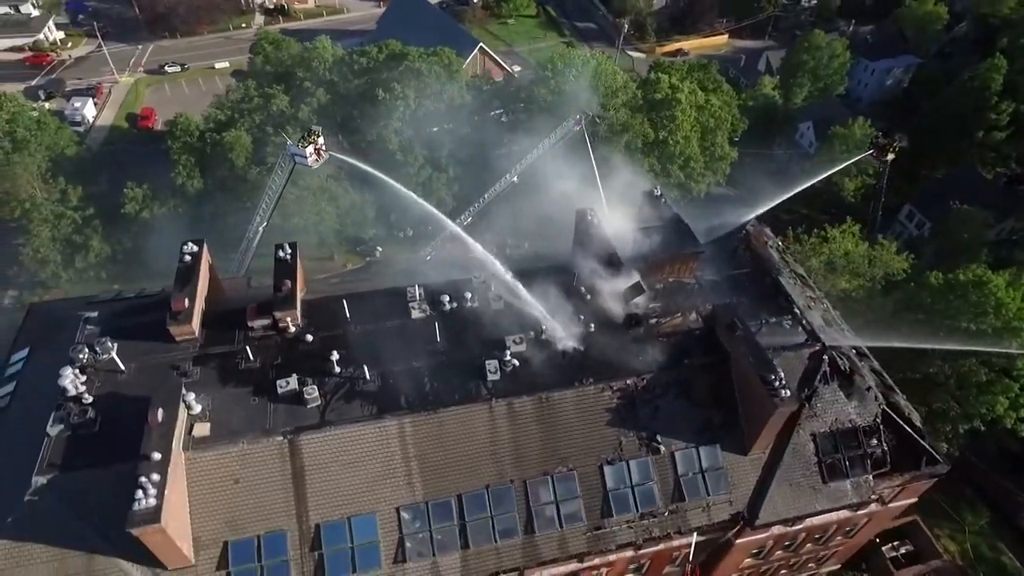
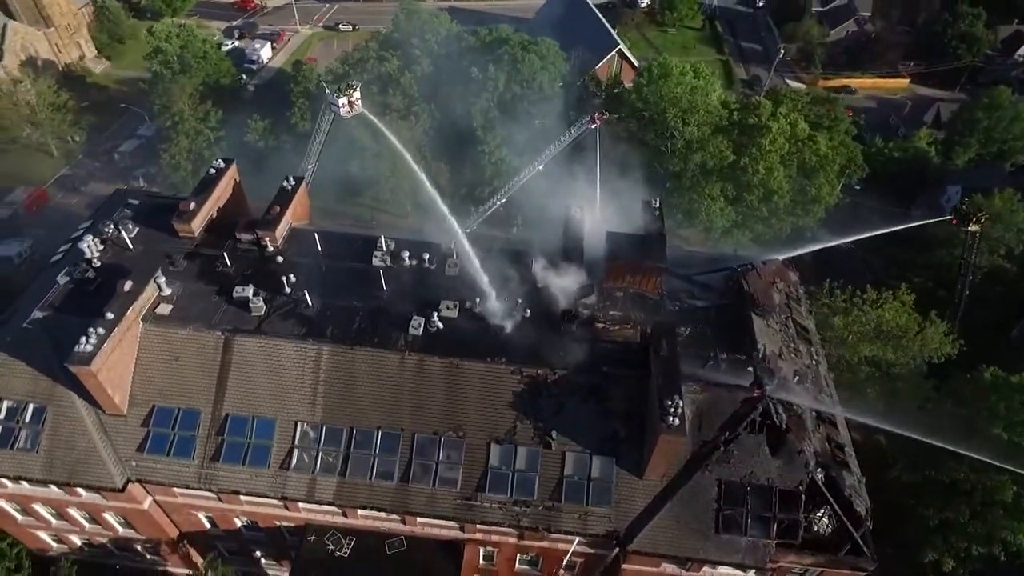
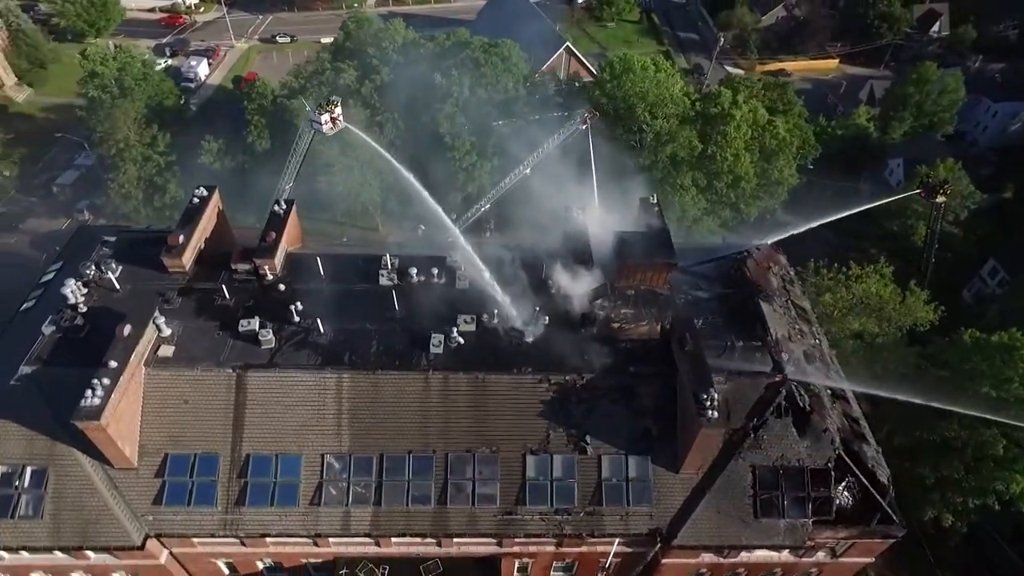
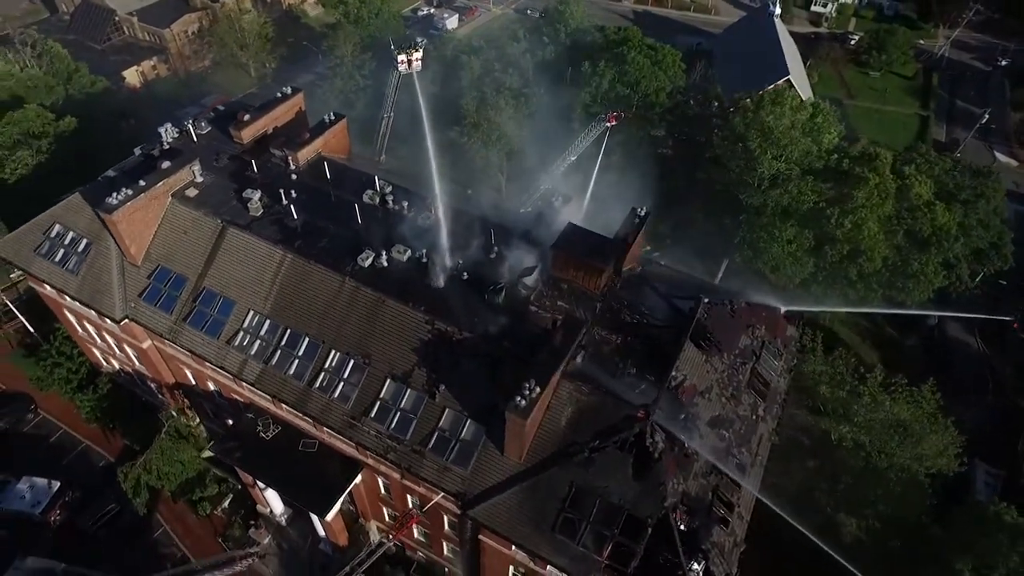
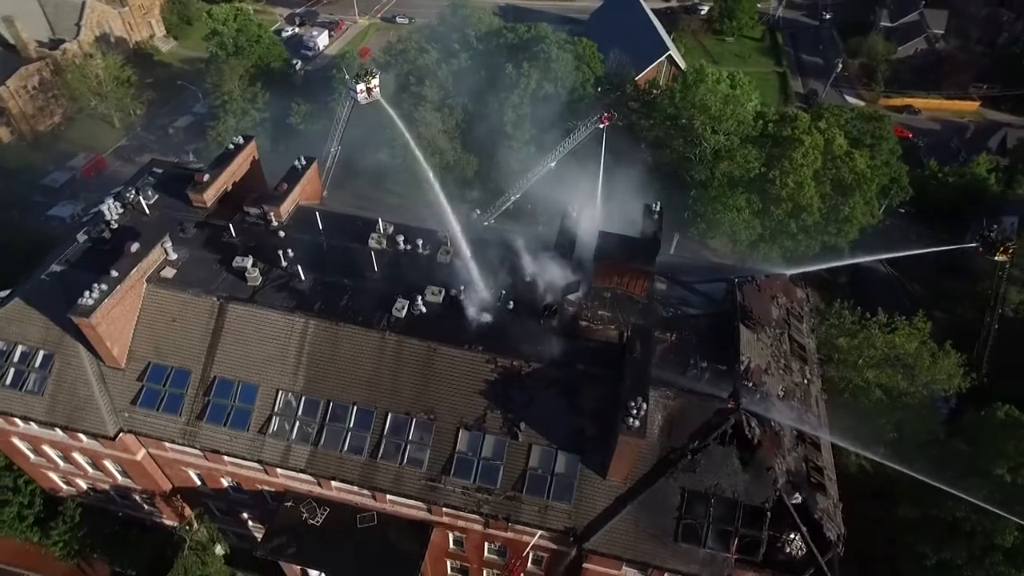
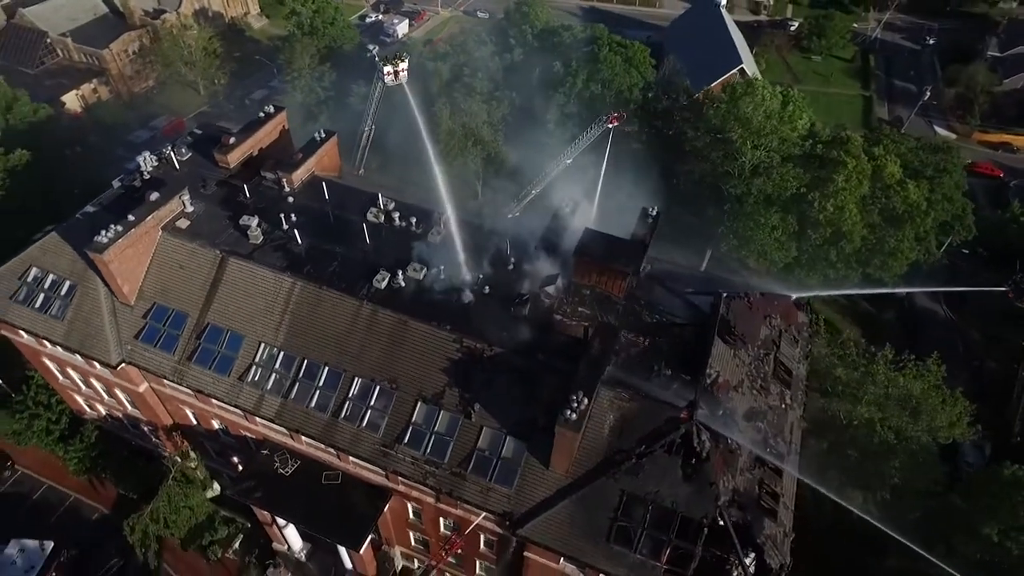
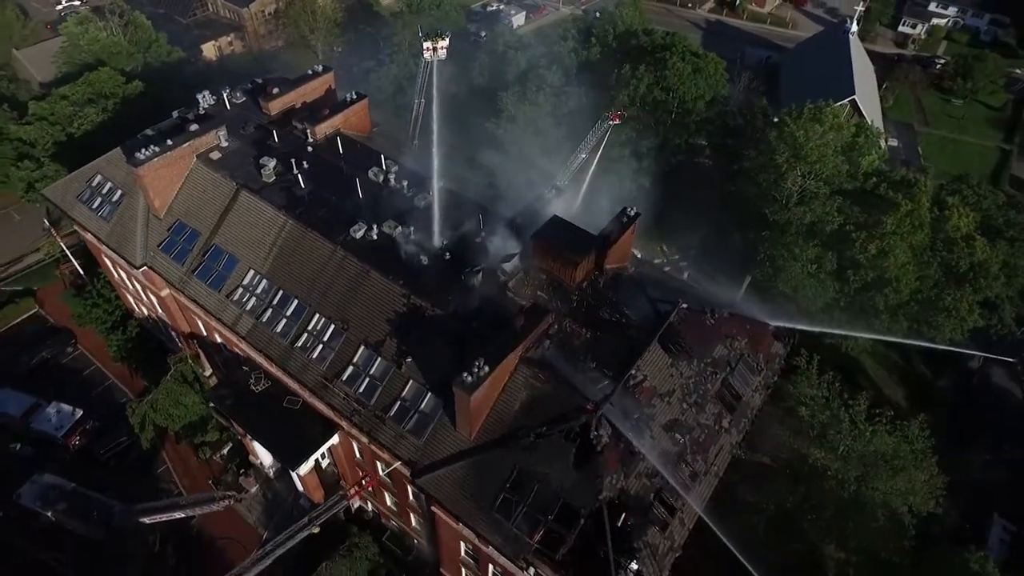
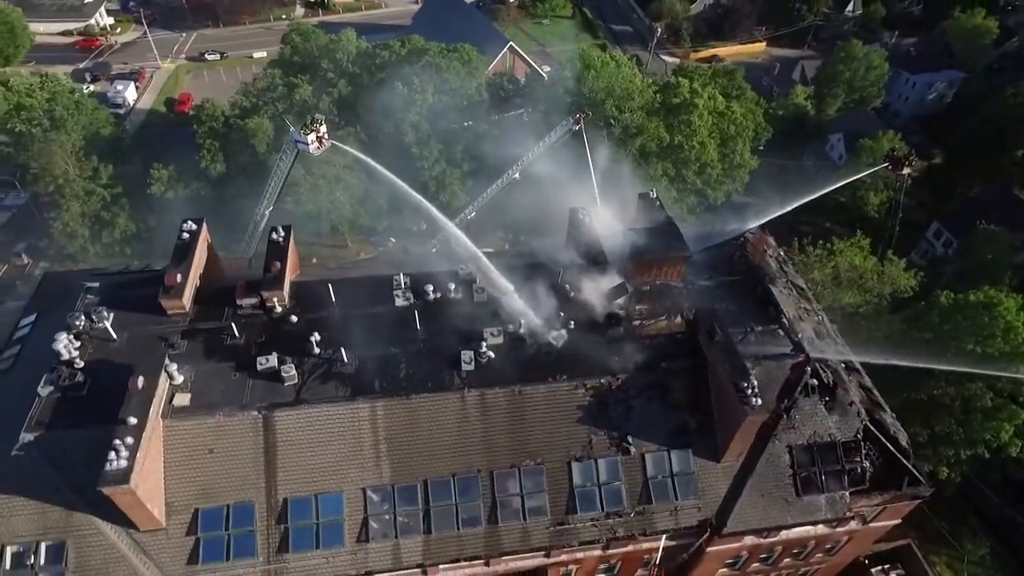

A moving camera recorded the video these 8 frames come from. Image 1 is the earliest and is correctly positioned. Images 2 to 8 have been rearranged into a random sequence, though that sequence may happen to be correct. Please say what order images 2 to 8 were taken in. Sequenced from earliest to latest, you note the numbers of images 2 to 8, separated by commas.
8, 3, 2, 5, 6, 4, 7
